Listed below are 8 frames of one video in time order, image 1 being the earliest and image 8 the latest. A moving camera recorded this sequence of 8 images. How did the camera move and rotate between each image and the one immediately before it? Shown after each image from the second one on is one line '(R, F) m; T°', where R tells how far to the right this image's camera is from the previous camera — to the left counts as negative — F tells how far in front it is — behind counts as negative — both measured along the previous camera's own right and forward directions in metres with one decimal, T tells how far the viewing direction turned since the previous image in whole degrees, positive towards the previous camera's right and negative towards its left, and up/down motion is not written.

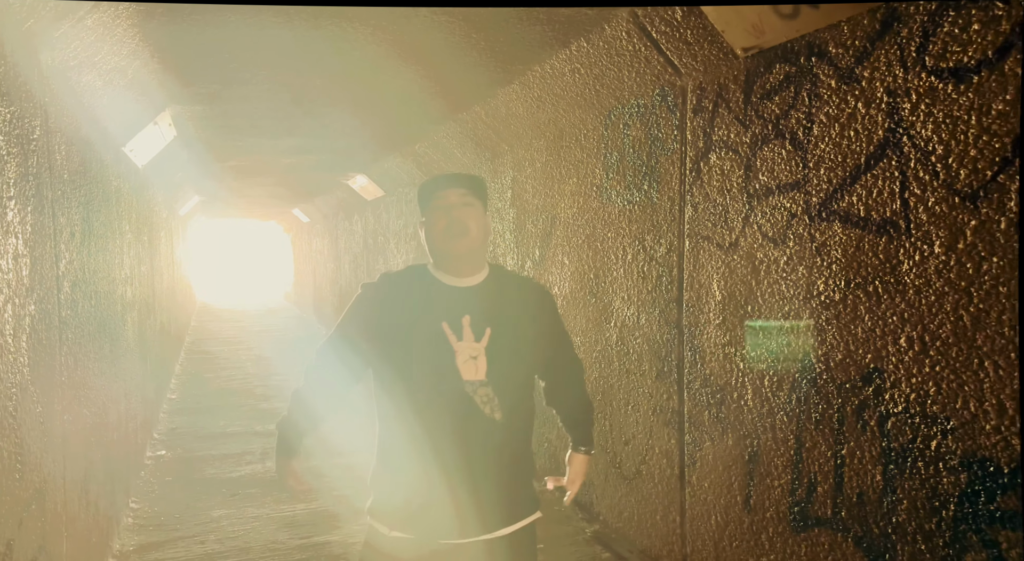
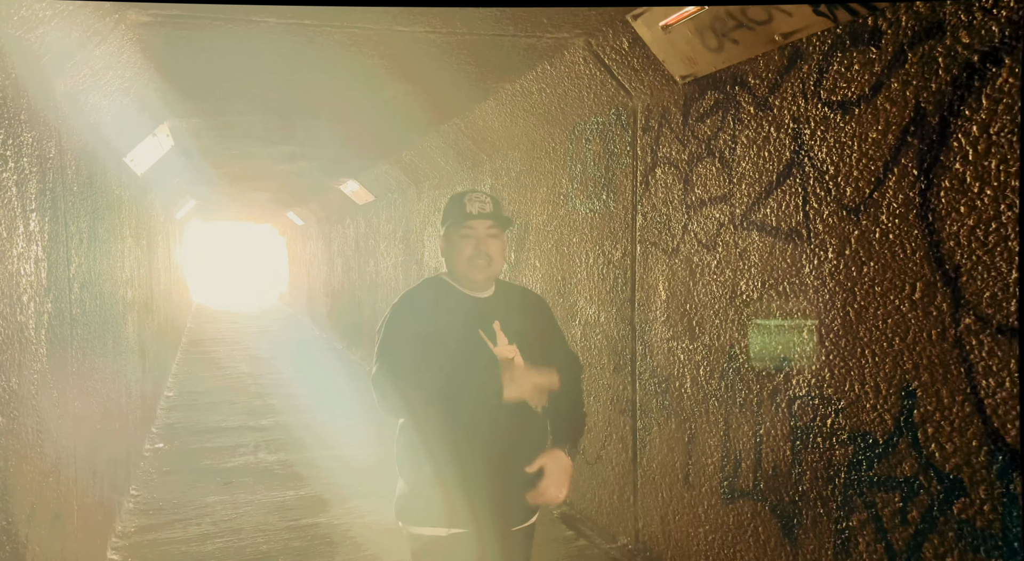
(+0.1, -0.3) m; 0°
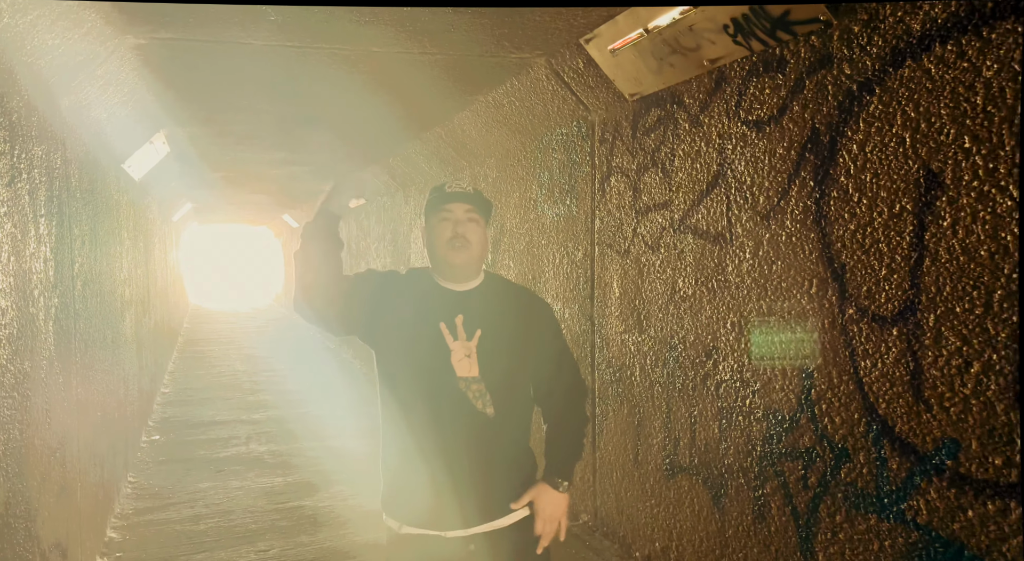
(+0.2, -0.3) m; 0°
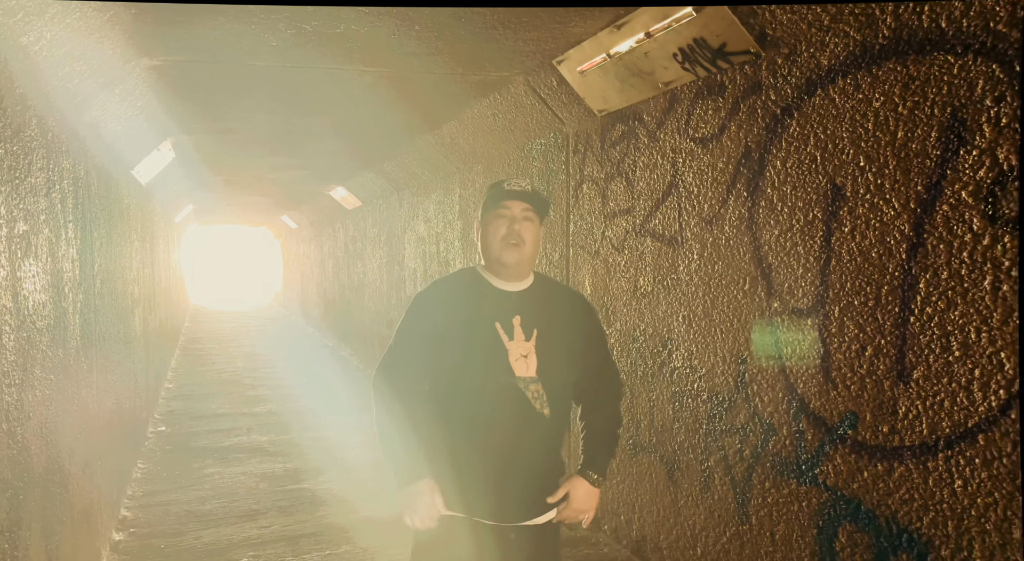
(+0.1, -0.3) m; 0°
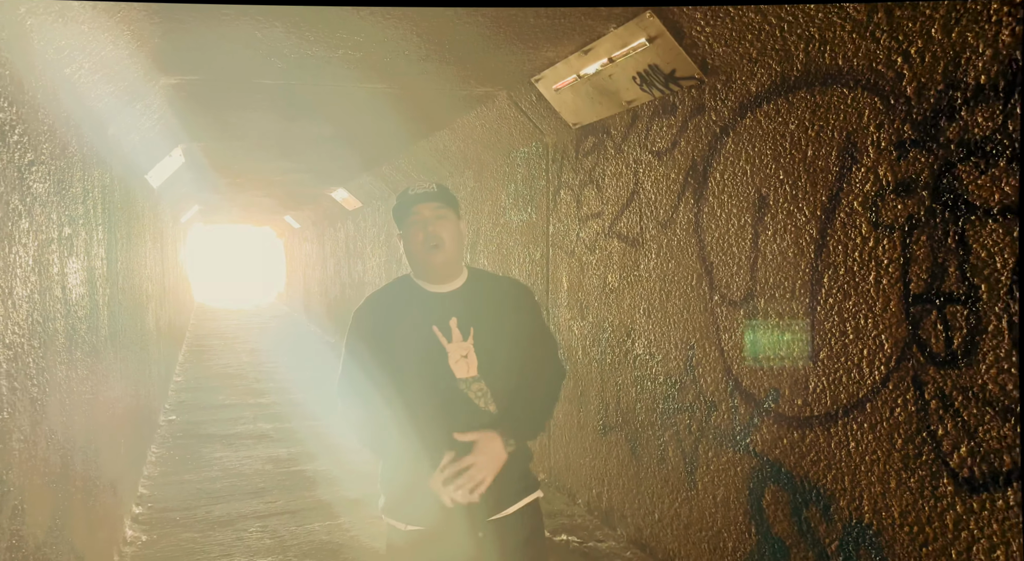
(+0.1, -0.4) m; 0°
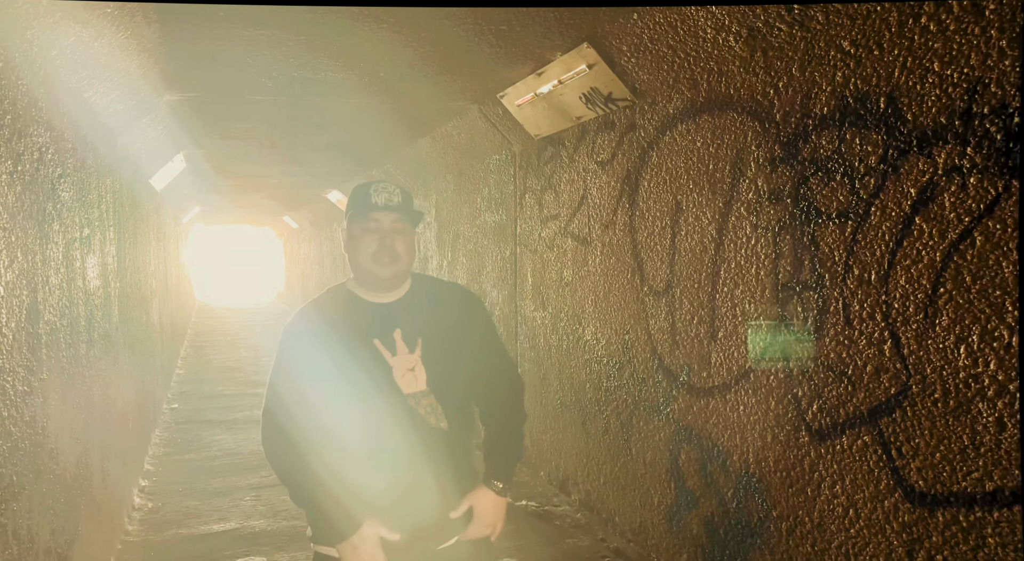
(+0.2, -0.5) m; 0°
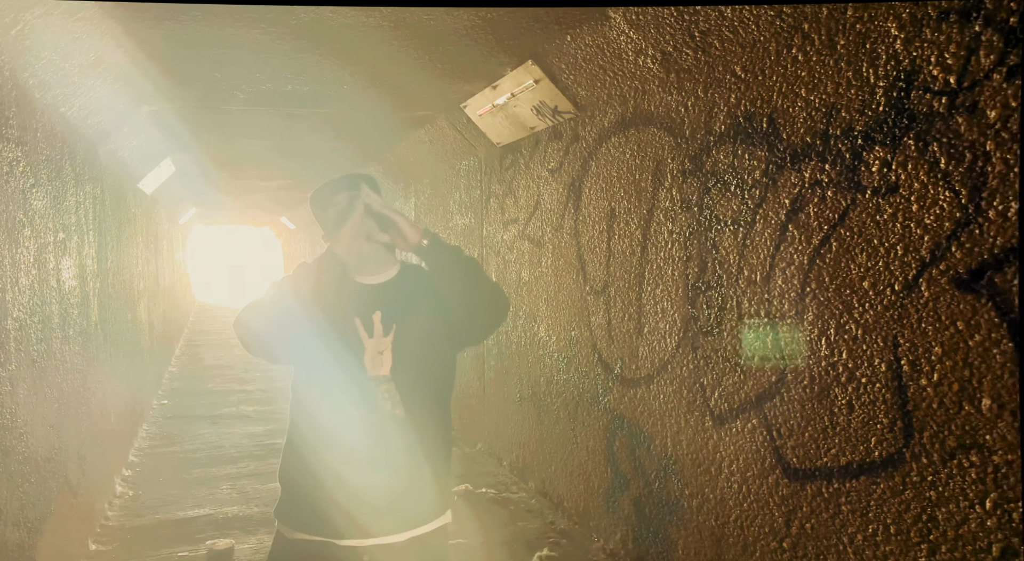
(+0.3, -0.3) m; 0°
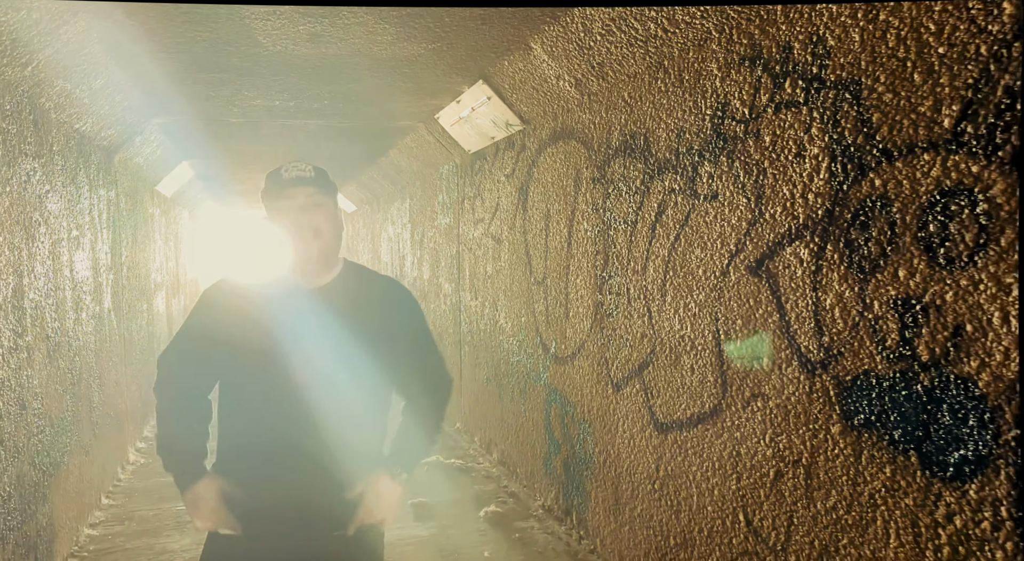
(+0.4, -0.5) m; -2°
